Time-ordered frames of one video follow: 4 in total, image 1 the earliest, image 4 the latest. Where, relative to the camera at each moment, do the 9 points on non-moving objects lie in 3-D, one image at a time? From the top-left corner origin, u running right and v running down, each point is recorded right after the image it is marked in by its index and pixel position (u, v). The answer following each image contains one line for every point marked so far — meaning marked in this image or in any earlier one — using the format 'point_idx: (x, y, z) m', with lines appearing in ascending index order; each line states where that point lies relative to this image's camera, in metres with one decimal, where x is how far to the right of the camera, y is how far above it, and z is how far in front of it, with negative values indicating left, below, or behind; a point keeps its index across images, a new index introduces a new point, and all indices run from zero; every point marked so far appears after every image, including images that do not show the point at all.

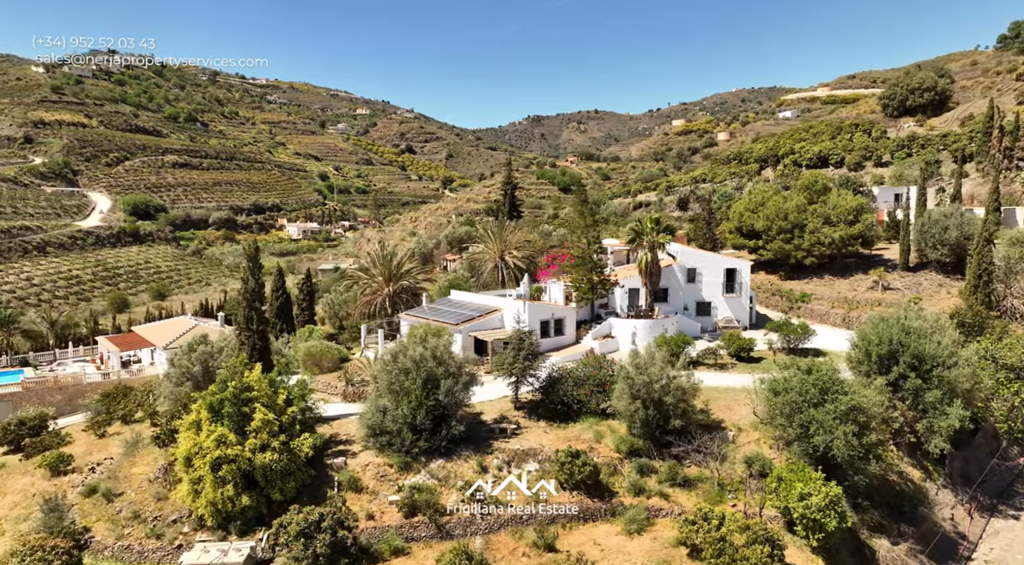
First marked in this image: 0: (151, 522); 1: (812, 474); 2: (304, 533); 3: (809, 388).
0: (-10.0, -6.7, +19.0) m
1: (+7.8, -5.0, +17.3) m
2: (-5.0, -6.2, +16.8) m
3: (+8.4, -3.0, +18.7) m
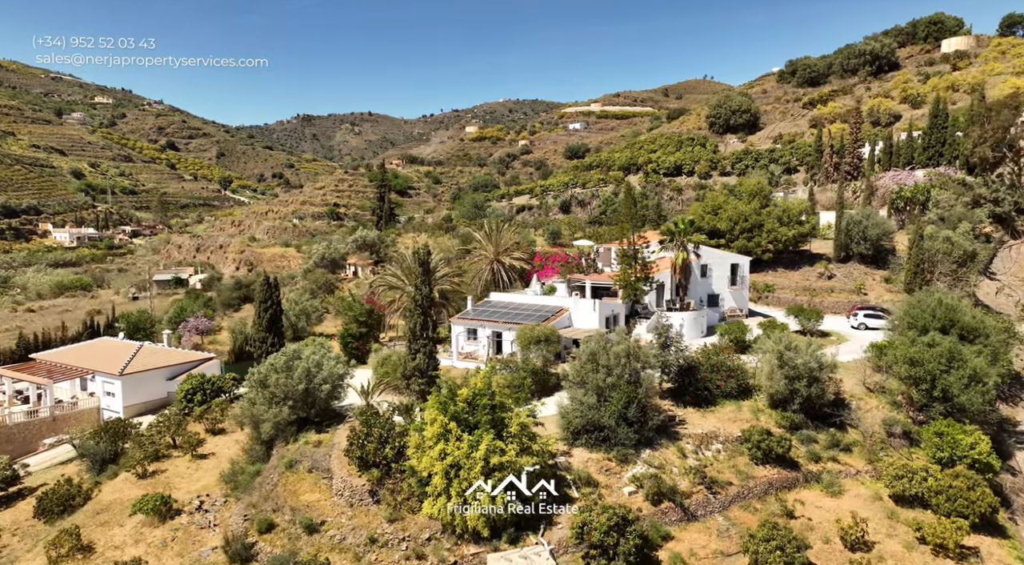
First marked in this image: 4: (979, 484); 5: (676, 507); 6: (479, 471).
0: (-2.9, -6.8, +17.4) m
1: (+14.5, -4.6, +21.4) m
2: (+2.6, -6.2, +16.9) m
3: (+14.6, -2.6, +22.9) m
4: (+13.4, -5.8, +19.4) m
5: (+4.7, -6.4, +19.0) m
6: (-0.8, -4.9, +17.2) m
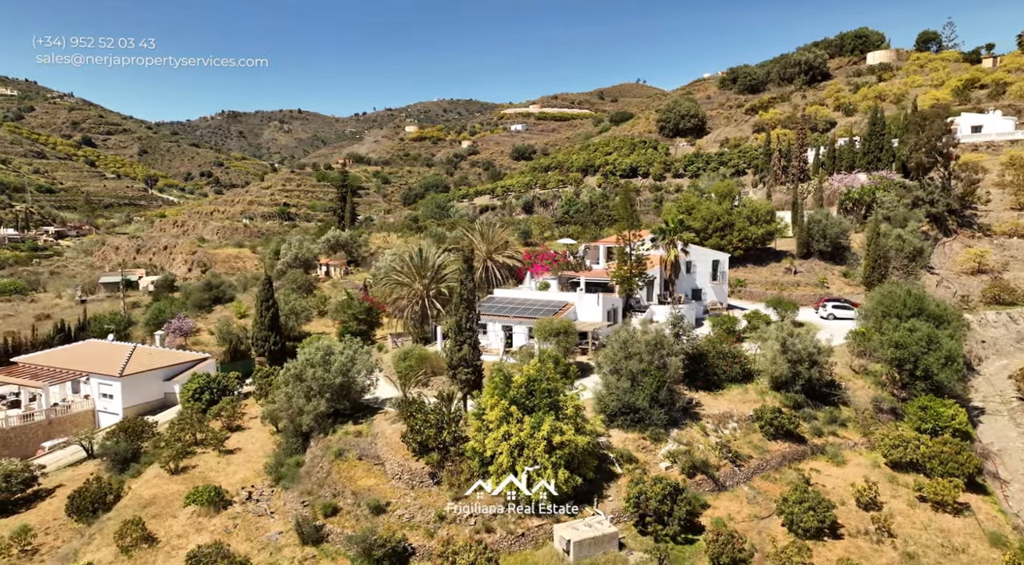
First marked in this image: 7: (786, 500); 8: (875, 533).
0: (-1.2, -6.6, +18.7) m
1: (+15.7, -4.3, +24.3) m
2: (+4.3, -6.0, +18.7) m
3: (+15.6, -2.2, +25.7) m
4: (+14.9, -5.5, +22.2) m
5: (+6.2, -6.1, +21.0) m
6: (+0.8, -4.7, +18.7) m
7: (+8.0, -6.3, +19.4) m
8: (+10.3, -7.1, +18.9) m
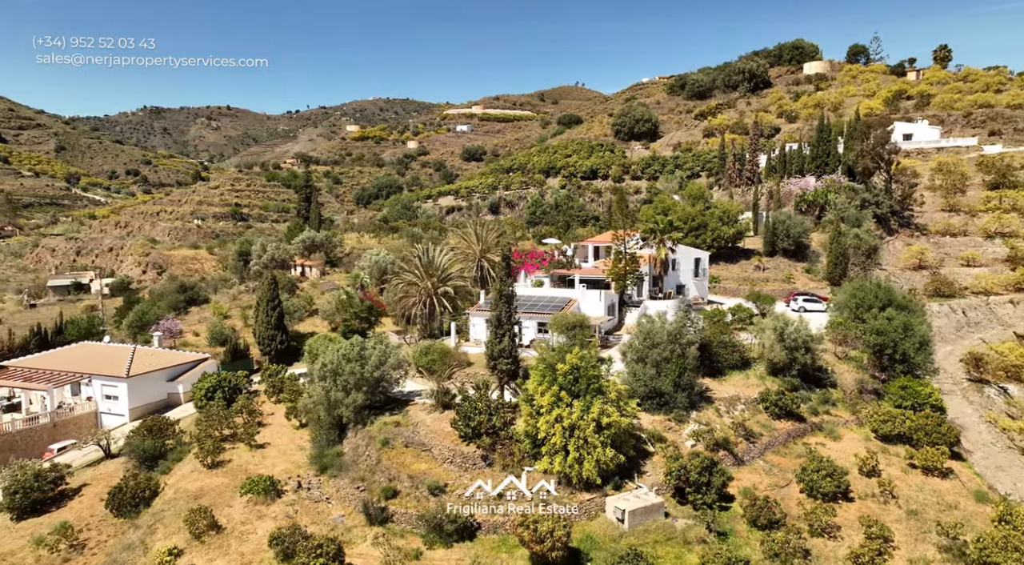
0: (+0.4, -6.5, +20.3) m
1: (+16.8, -4.0, +27.4) m
2: (+5.9, -5.8, +20.8) m
3: (+16.5, -2.0, +28.8) m
4: (+16.1, -5.2, +25.2) m
5: (+7.6, -5.9, +23.2) m
6: (+2.5, -4.5, +20.4) m
7: (+9.5, -6.1, +21.8) m
8: (+11.9, -6.8, +21.6) m
